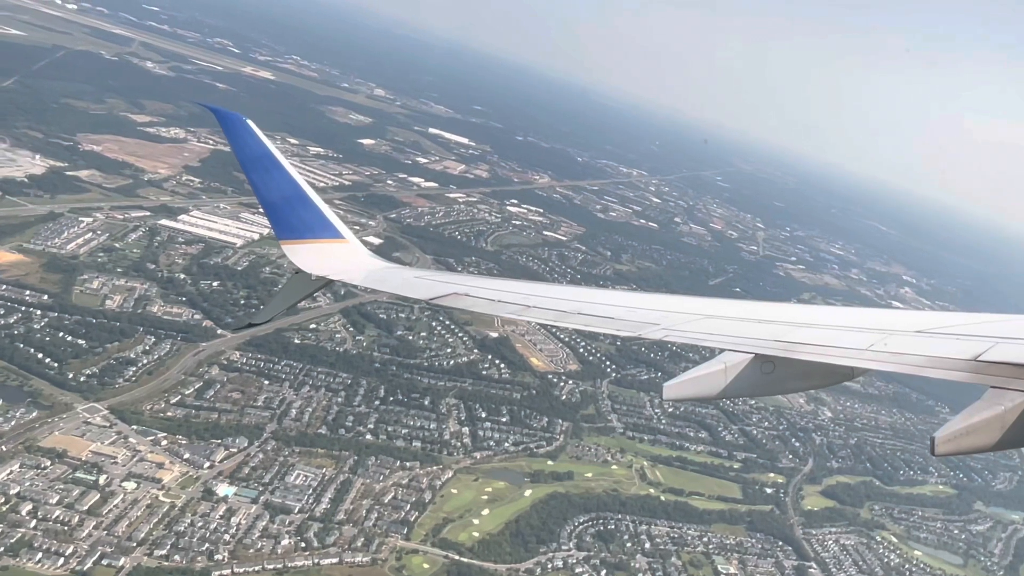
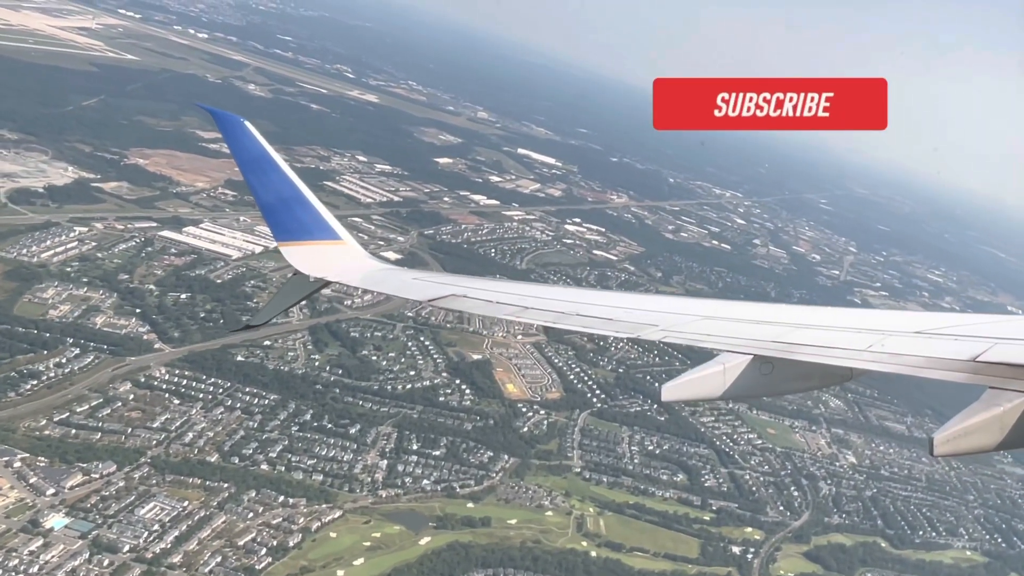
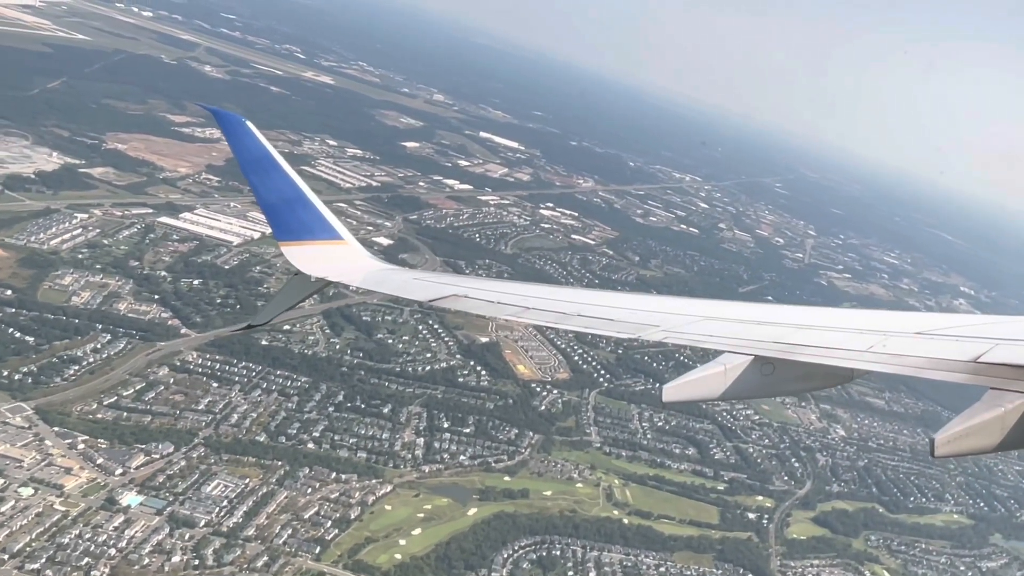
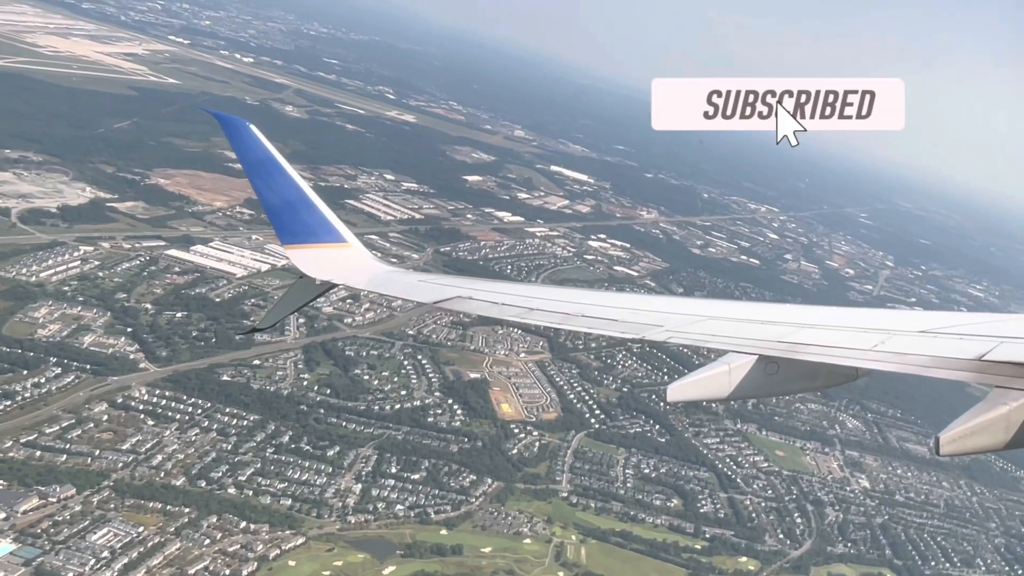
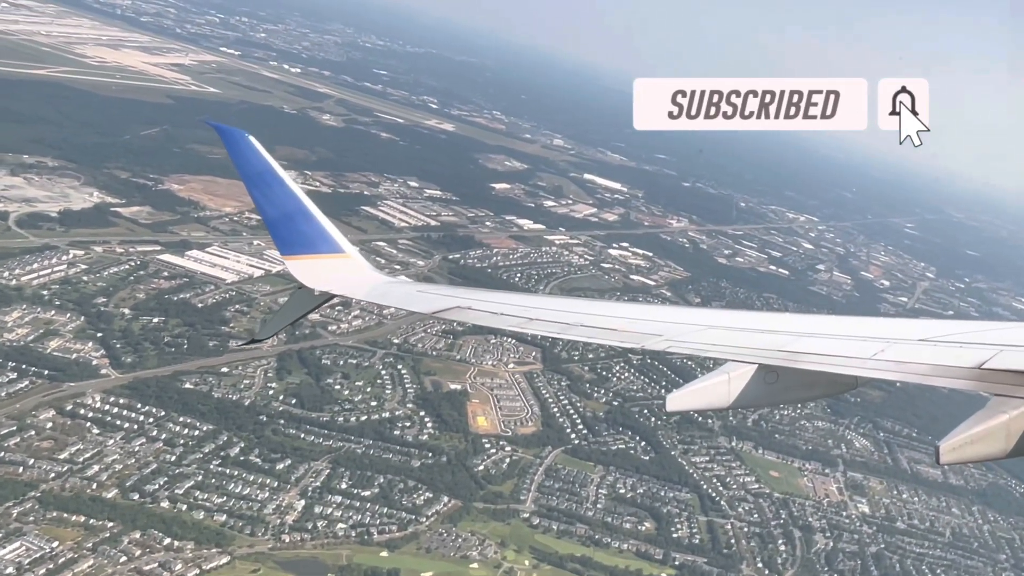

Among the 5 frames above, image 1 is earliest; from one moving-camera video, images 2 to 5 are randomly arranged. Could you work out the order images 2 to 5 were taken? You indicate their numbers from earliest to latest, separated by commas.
3, 2, 4, 5
